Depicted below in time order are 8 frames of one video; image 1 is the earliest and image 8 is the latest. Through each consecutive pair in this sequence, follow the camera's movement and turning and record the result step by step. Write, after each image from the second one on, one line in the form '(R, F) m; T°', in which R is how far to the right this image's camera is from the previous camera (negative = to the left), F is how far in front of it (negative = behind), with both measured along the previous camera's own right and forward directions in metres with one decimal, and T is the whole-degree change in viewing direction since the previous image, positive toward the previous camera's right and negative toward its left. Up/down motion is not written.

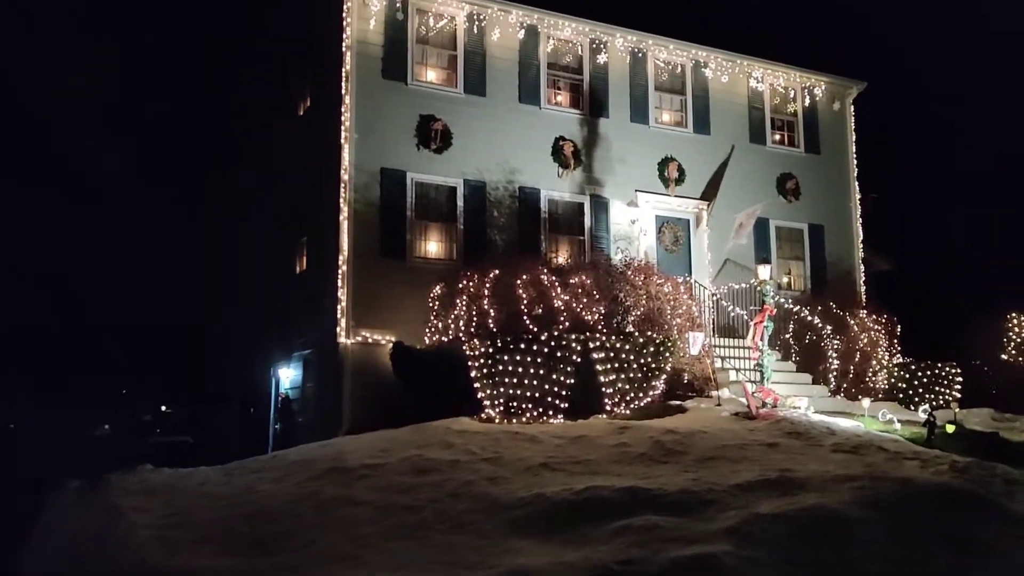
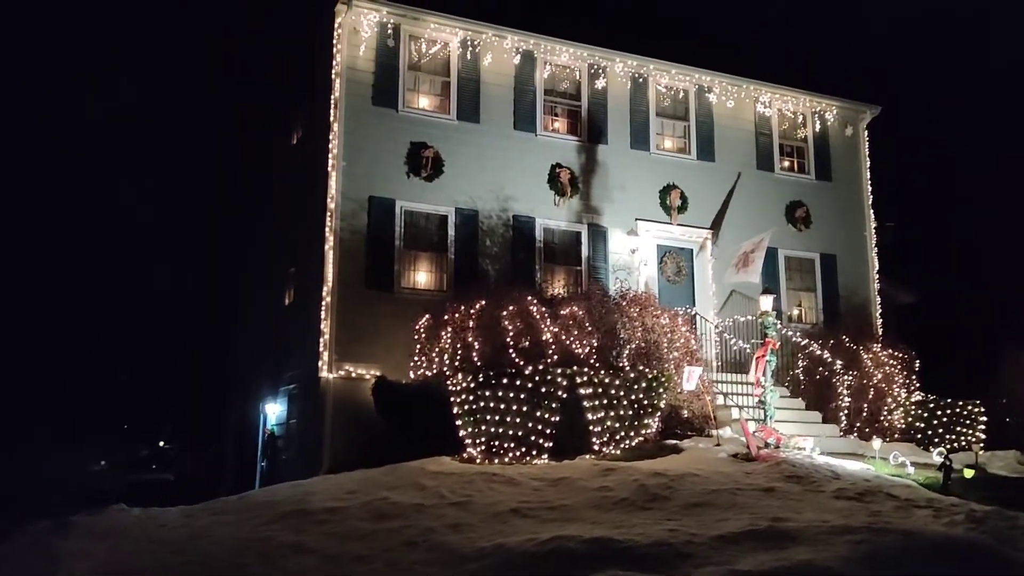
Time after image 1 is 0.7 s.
(+0.5, +0.7) m; -1°
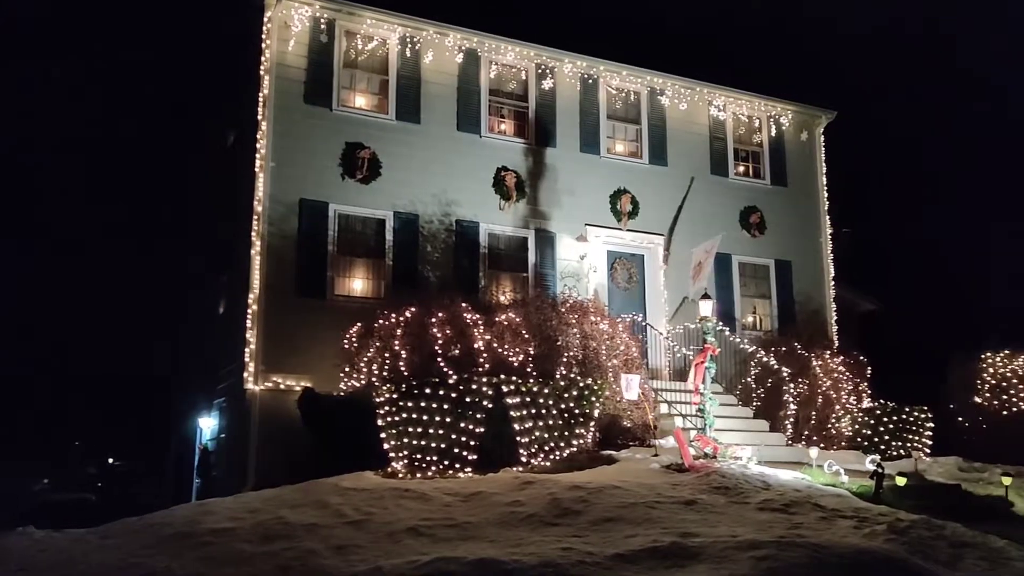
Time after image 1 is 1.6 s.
(+0.7, +0.5) m; +1°
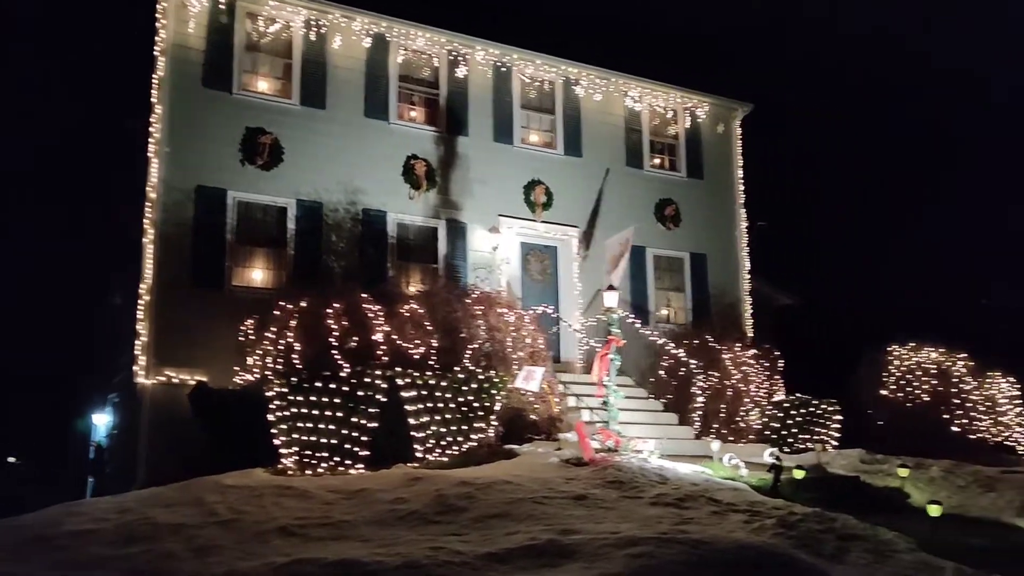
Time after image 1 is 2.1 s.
(+0.5, +0.3) m; +4°
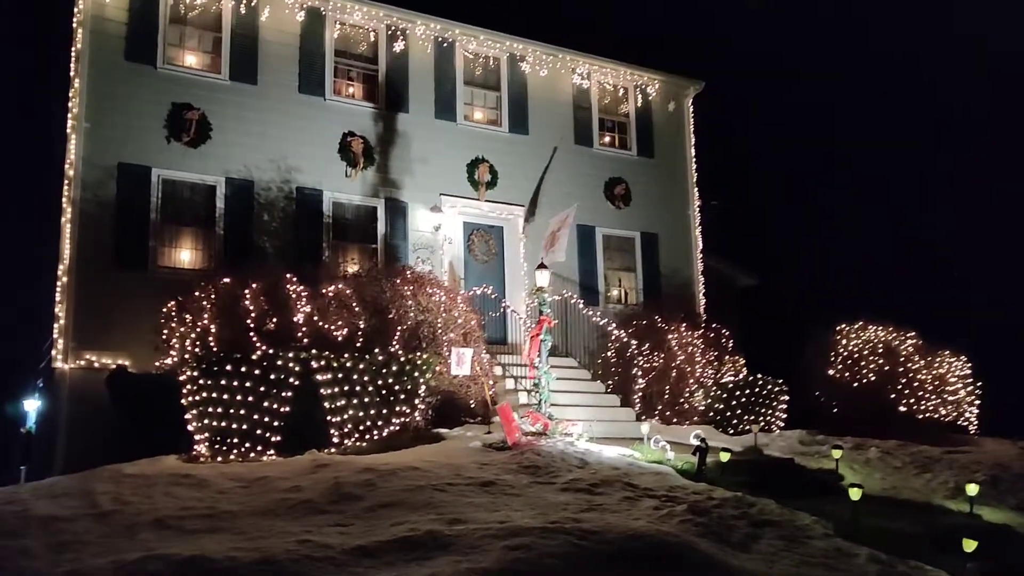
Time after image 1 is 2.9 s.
(+0.7, +0.4) m; +1°
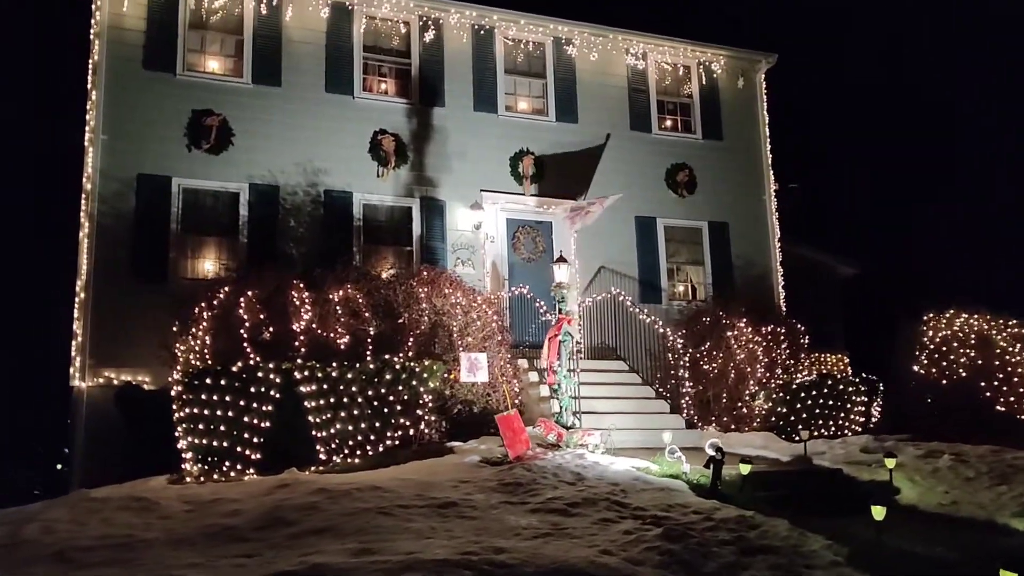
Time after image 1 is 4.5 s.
(+1.3, +1.1) m; -8°
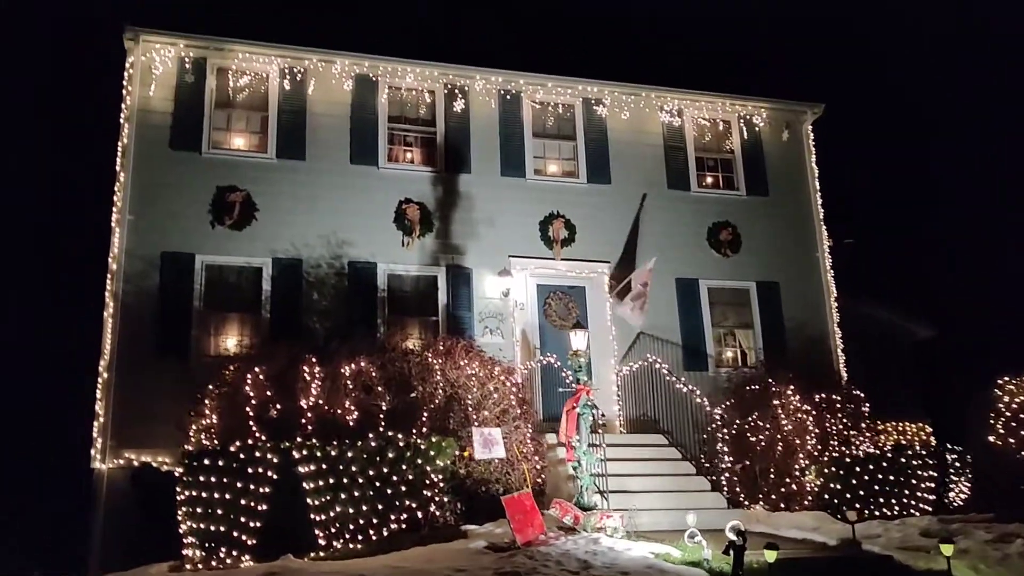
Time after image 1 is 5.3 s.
(+0.6, +0.6) m; -5°
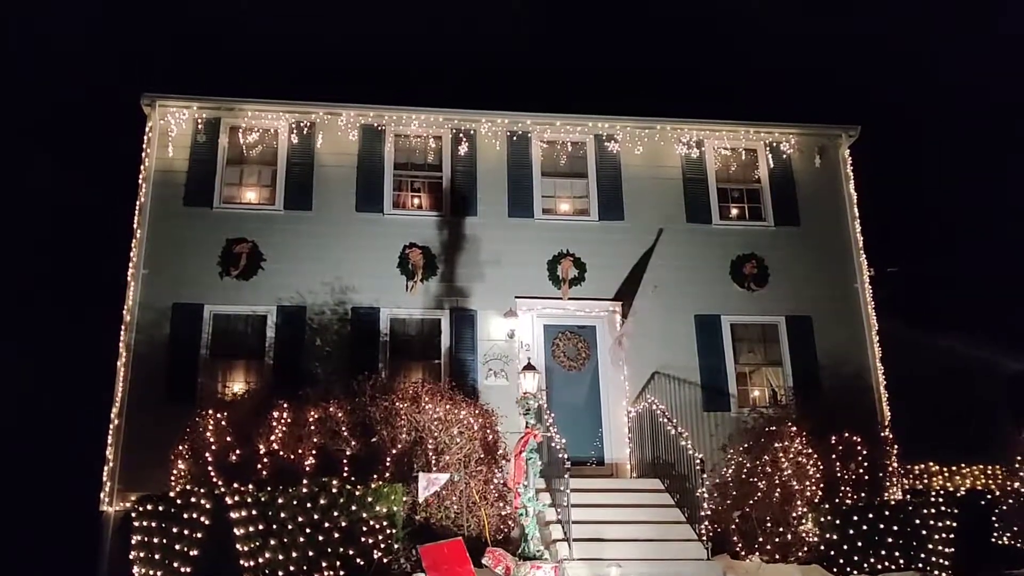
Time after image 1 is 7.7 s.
(+2.0, +0.3) m; -9°
